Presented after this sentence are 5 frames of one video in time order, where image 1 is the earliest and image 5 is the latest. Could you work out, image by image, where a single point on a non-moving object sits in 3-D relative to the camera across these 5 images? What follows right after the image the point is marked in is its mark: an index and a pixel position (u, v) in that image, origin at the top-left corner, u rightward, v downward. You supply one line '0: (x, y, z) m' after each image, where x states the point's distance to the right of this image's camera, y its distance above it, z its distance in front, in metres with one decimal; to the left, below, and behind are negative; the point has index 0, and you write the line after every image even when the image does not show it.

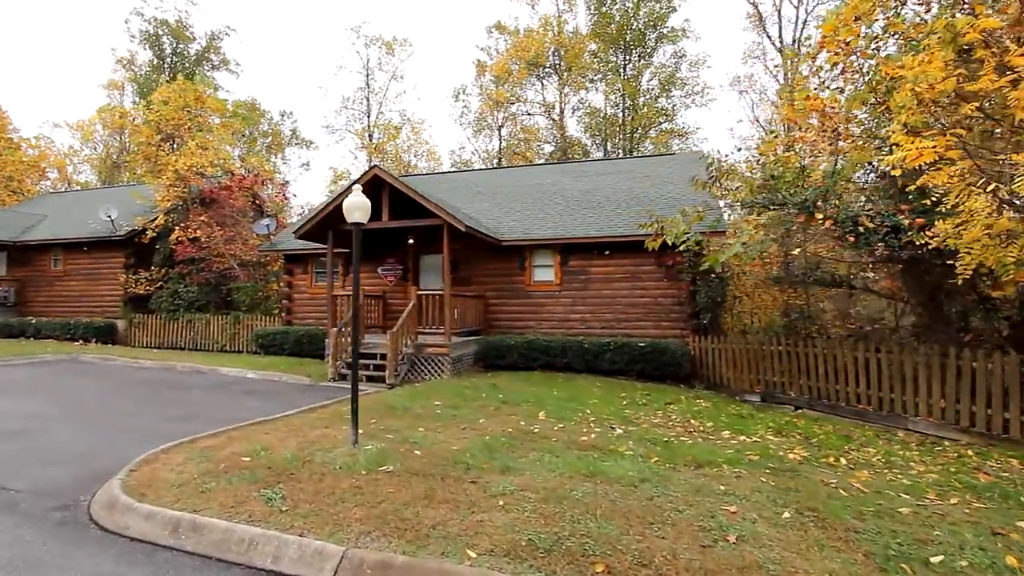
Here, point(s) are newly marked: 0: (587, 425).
0: (+1.2, -2.1, +7.7) m
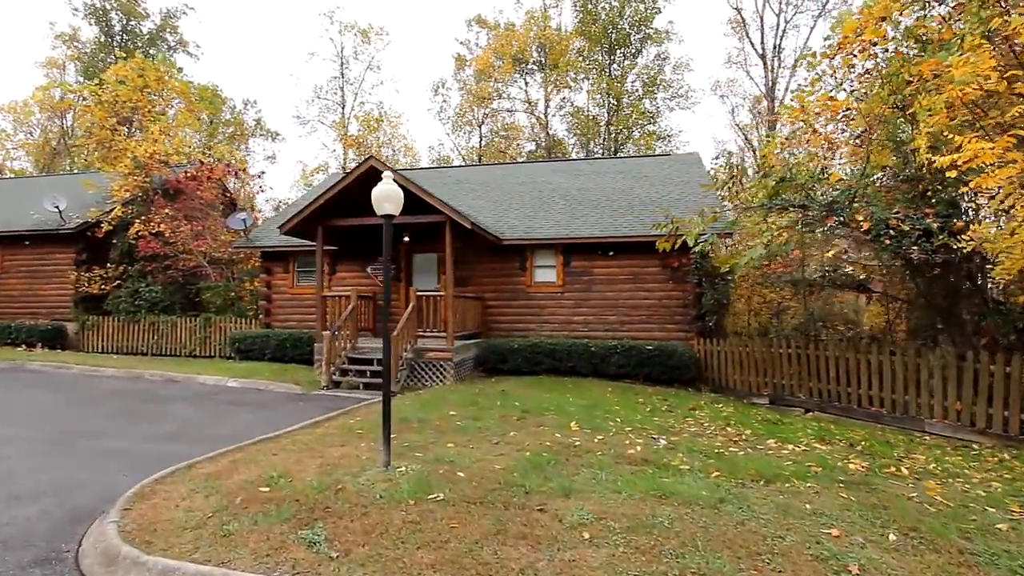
0: (+1.7, -2.2, +7.3) m
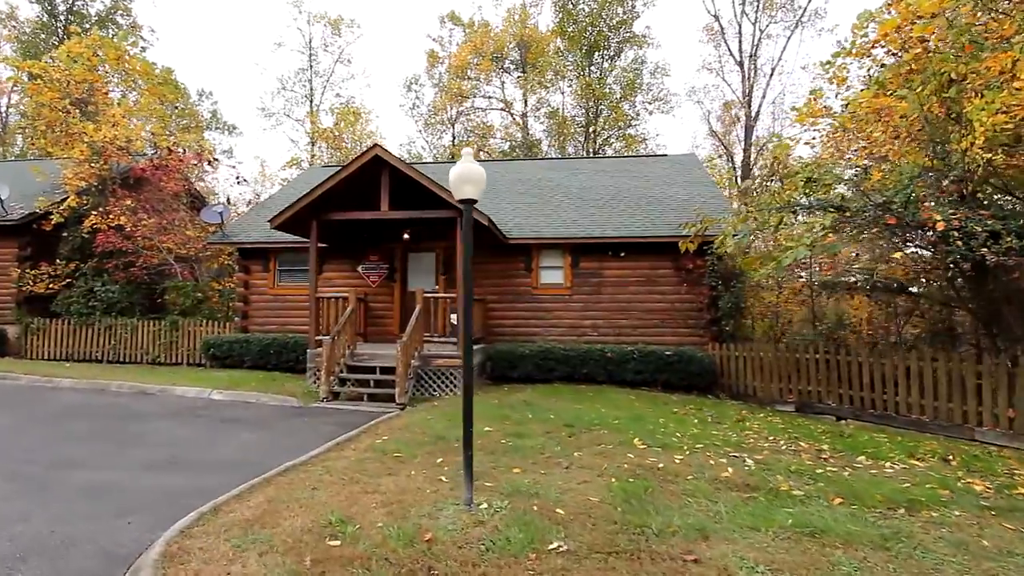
0: (+2.5, -2.2, +6.5) m
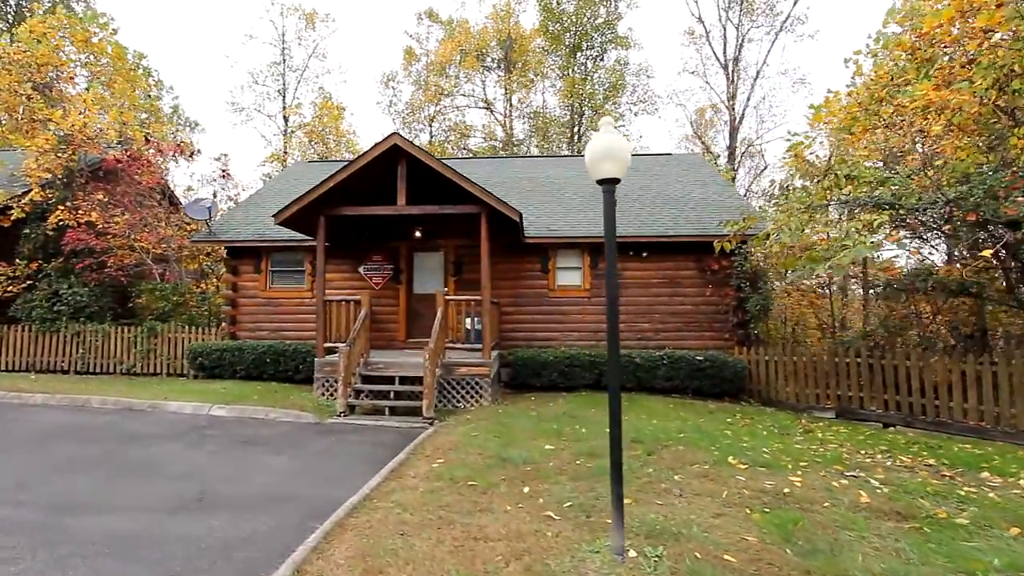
0: (+3.5, -2.2, +5.8) m
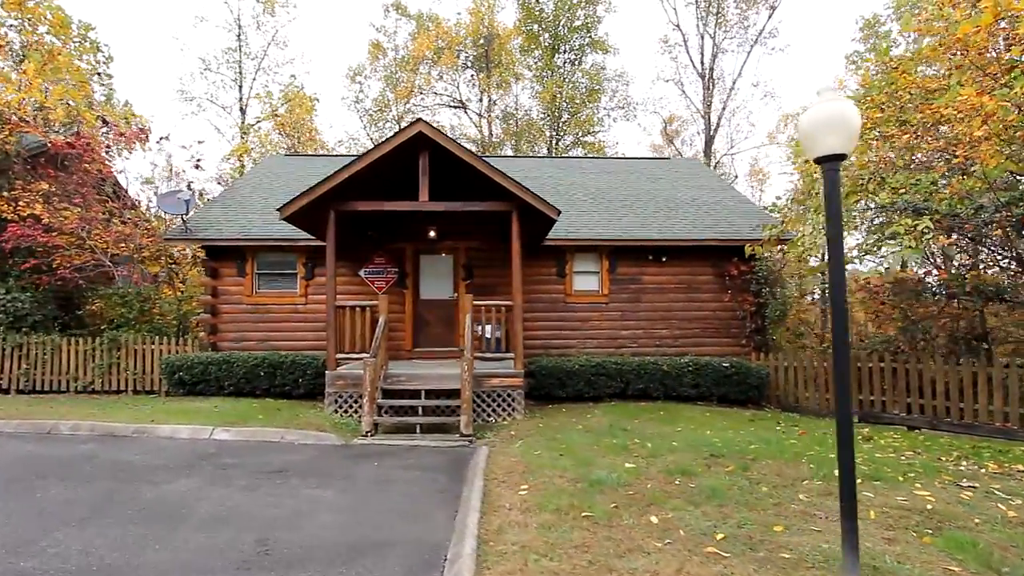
0: (+4.7, -2.2, +5.5) m
